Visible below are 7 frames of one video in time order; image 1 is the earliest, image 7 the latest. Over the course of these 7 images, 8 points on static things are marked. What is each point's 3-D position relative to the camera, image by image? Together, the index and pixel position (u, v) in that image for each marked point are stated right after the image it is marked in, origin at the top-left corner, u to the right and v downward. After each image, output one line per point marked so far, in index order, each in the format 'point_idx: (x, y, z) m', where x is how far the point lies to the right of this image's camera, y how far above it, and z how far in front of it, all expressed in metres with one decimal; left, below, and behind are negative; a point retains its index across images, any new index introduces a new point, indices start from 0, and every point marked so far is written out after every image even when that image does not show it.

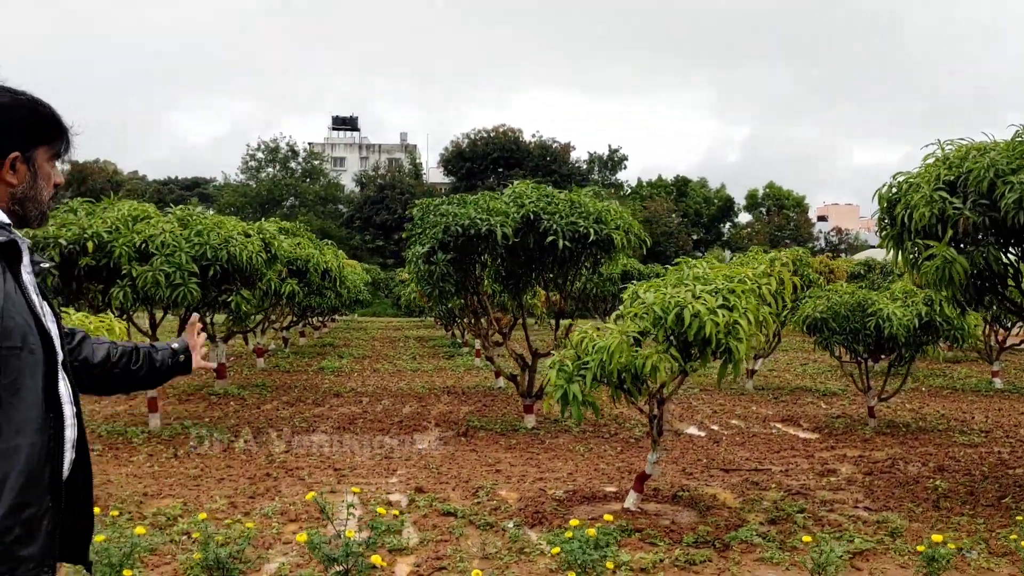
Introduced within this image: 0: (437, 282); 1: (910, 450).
0: (-0.9, +0.1, +7.5) m
1: (+4.5, -1.9, +7.7) m
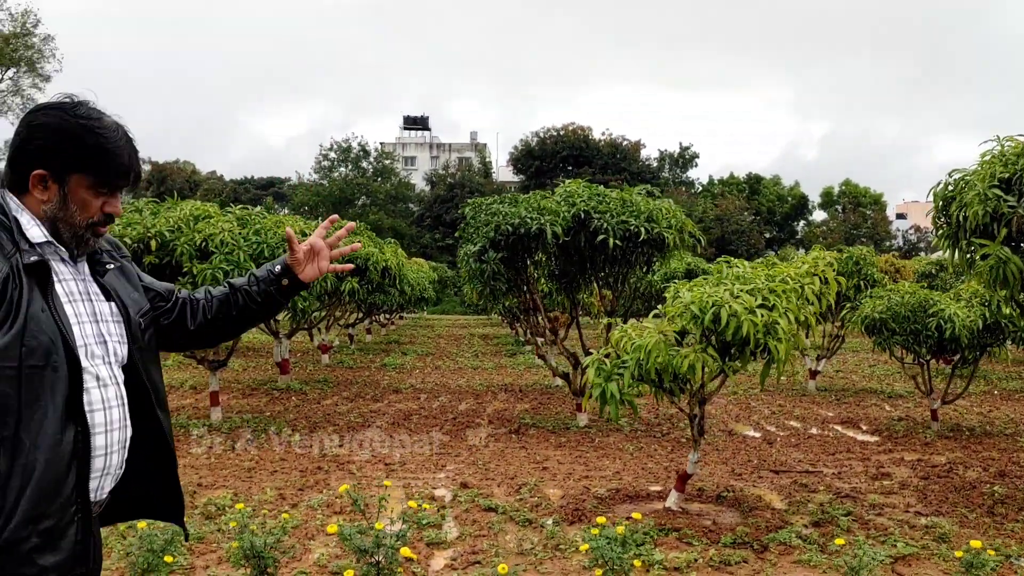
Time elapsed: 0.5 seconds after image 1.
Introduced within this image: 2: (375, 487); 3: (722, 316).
0: (-0.3, +0.1, +7.7) m
1: (+5.0, -1.9, +7.4) m
2: (-1.2, -1.7, +5.3) m
3: (+1.3, -0.2, +4.0) m
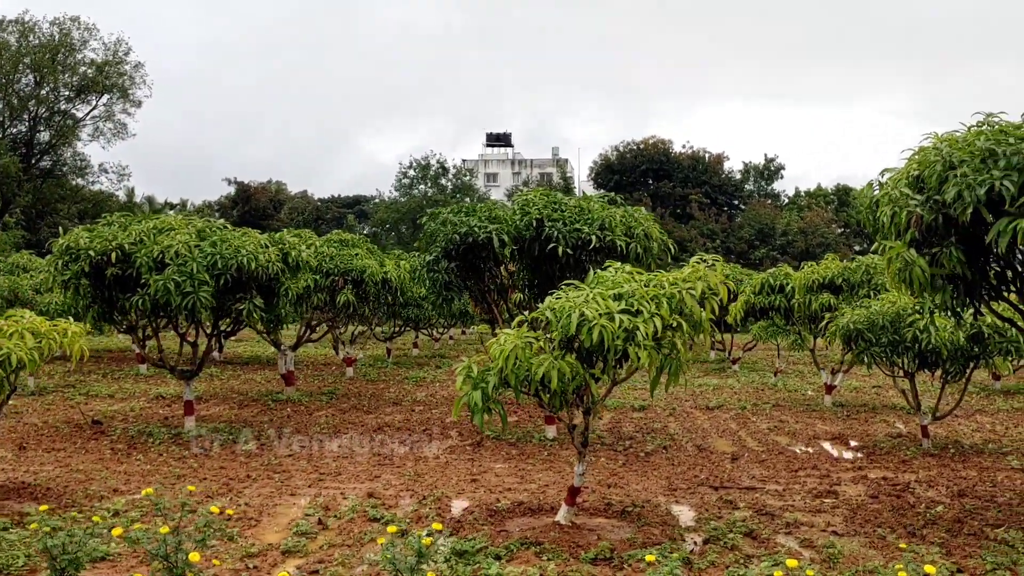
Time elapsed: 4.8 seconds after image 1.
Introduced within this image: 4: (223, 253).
0: (-0.8, 0.0, +7.7) m
1: (+4.5, -1.9, +6.8) m
2: (-1.9, -1.8, +5.5) m
3: (+0.4, -0.2, +3.9) m
4: (-3.5, +0.4, +8.0) m
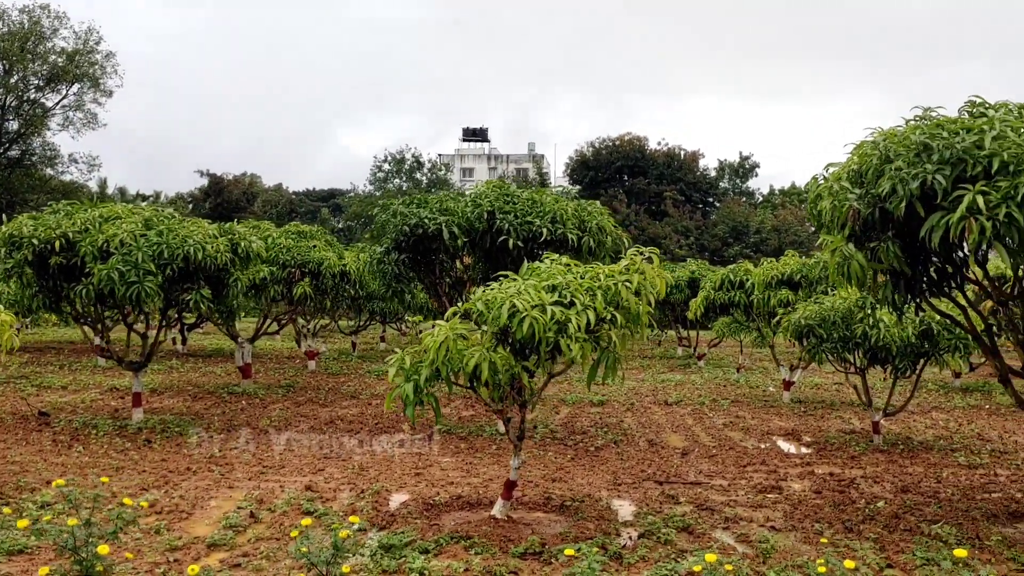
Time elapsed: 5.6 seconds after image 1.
0: (-1.4, +0.1, +7.6) m
1: (+3.9, -1.9, +6.8) m
2: (-2.4, -1.7, +5.3) m
3: (0.0, -0.1, +3.8) m
4: (-4.1, +0.5, +7.8) m
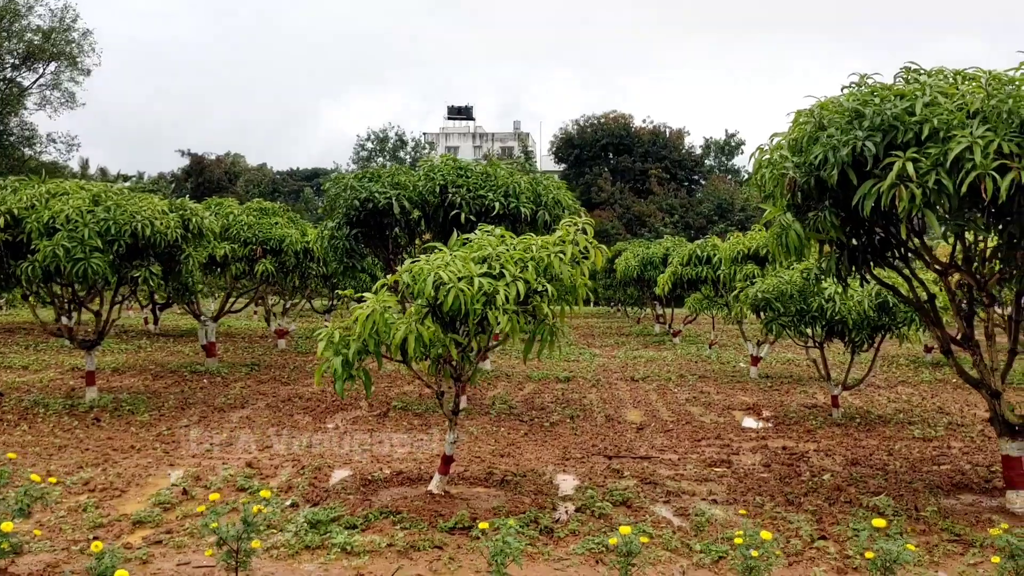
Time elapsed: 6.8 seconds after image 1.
0: (-1.9, +0.3, +7.5) m
1: (+3.5, -1.6, +6.8) m
2: (-2.8, -1.5, +5.2) m
3: (-0.4, 0.0, +3.7) m
4: (-4.5, +0.8, +7.6) m
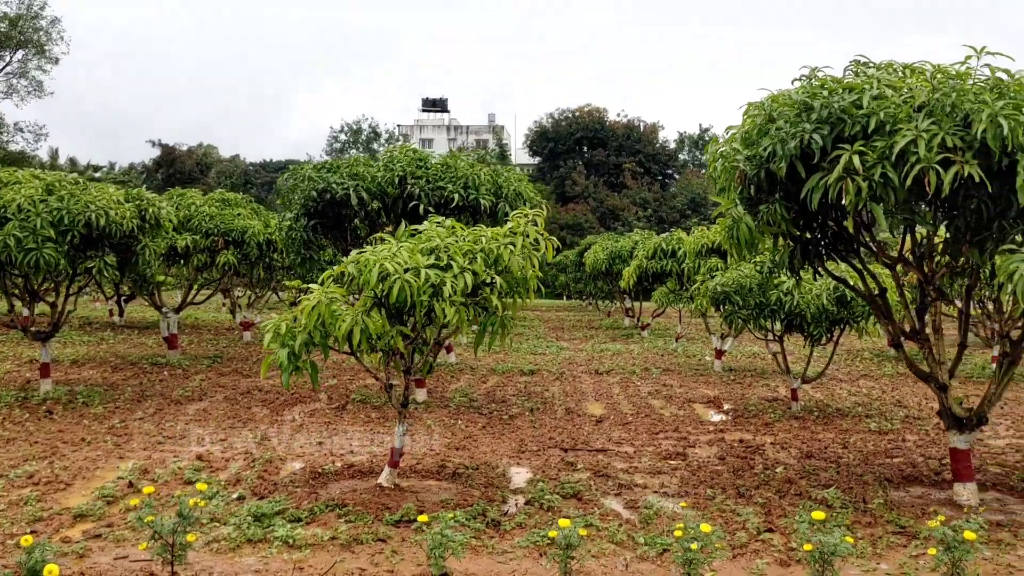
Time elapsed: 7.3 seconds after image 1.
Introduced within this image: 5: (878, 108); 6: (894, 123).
0: (-2.3, +0.4, +7.4) m
1: (+3.0, -1.6, +7.0) m
2: (-3.2, -1.4, +5.1) m
3: (-0.7, +0.1, +3.6) m
4: (-5.0, +0.9, +7.4) m
5: (+2.1, +1.0, +3.7) m
6: (+2.1, +0.9, +3.7) m
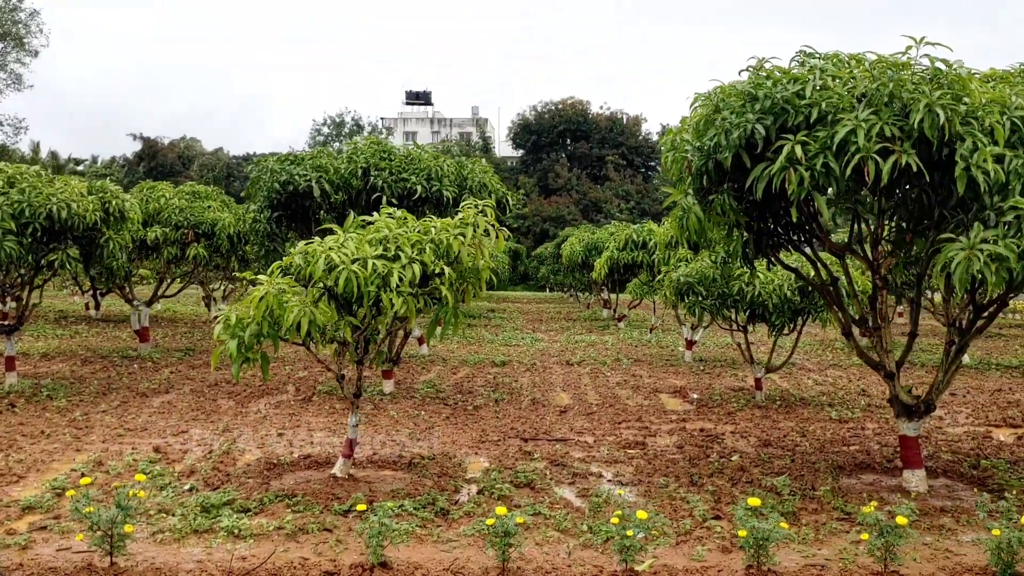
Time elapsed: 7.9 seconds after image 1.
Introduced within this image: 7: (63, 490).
0: (-2.7, +0.5, +7.3) m
1: (+2.7, -1.5, +7.1) m
2: (-3.5, -1.4, +5.1) m
3: (-1.0, +0.1, +3.7) m
4: (-5.4, +1.0, +7.3) m
5: (+1.8, +1.1, +3.8) m
6: (+1.8, +1.0, +3.7) m
7: (-3.0, -1.4, +4.4) m
